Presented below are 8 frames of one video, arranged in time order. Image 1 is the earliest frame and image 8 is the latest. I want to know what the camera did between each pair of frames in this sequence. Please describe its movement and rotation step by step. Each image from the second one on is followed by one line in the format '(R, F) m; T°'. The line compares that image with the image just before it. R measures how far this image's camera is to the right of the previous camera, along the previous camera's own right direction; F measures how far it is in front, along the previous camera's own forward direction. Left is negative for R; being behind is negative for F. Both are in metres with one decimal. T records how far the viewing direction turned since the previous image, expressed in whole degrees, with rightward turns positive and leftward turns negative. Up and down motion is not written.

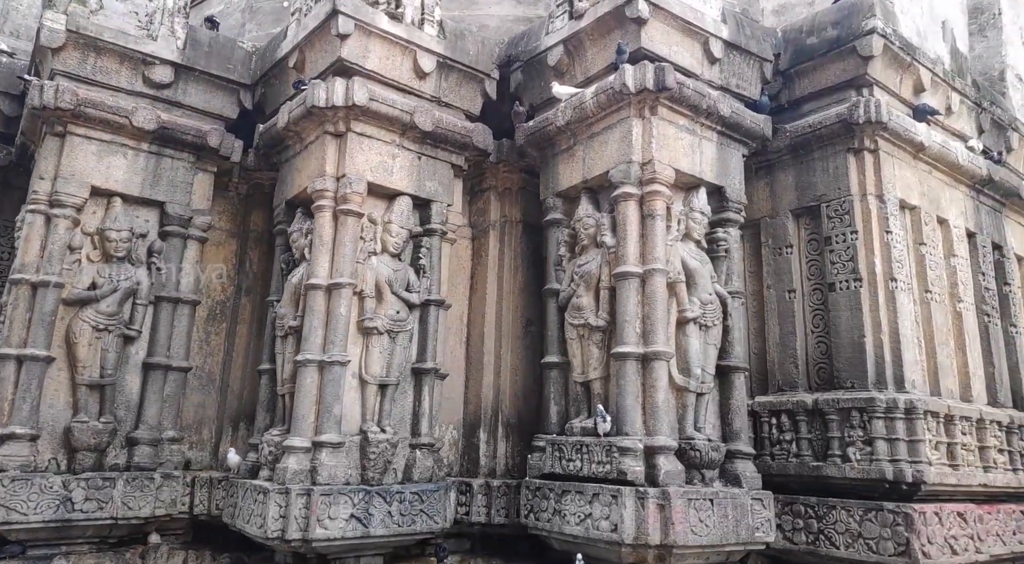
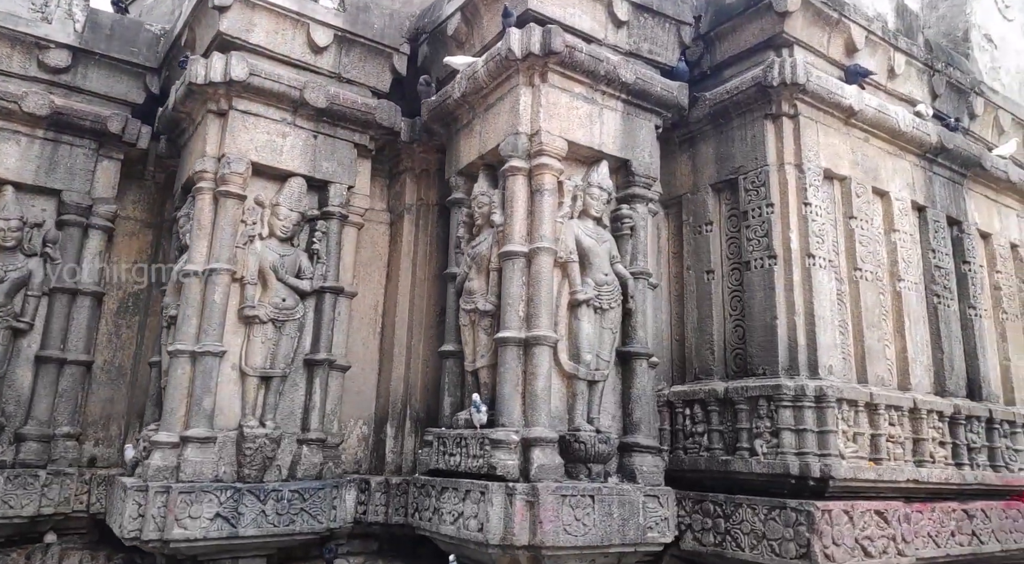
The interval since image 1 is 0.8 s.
(+1.1, +0.5) m; -3°
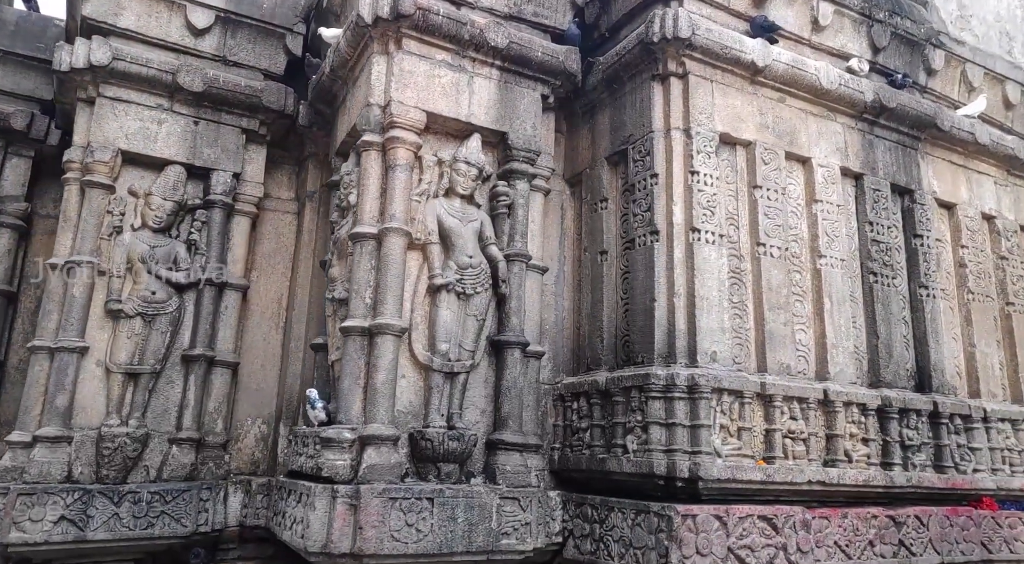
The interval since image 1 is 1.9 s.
(+1.4, +0.6) m; -6°
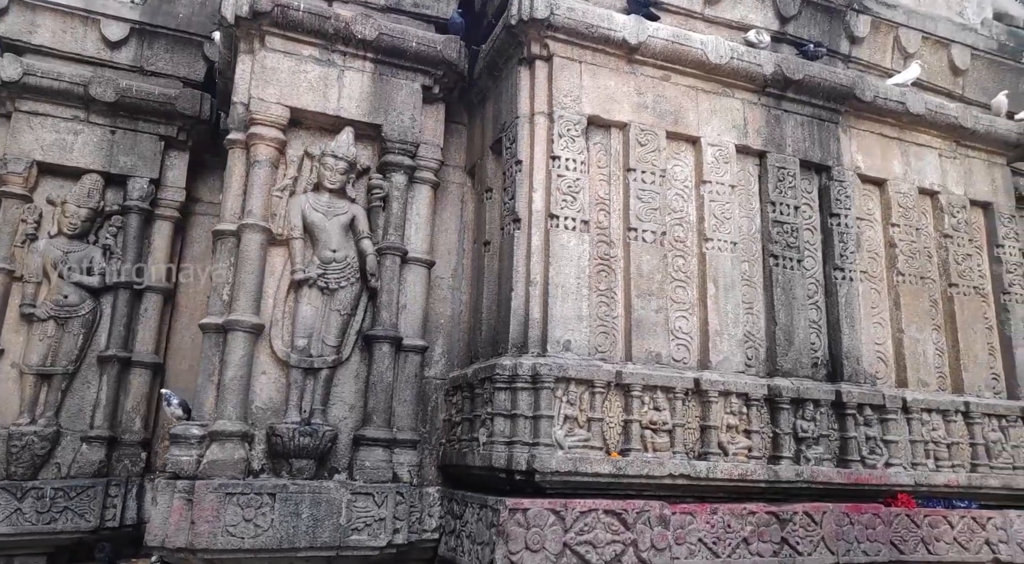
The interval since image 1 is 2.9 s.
(+1.4, +0.2) m; -7°
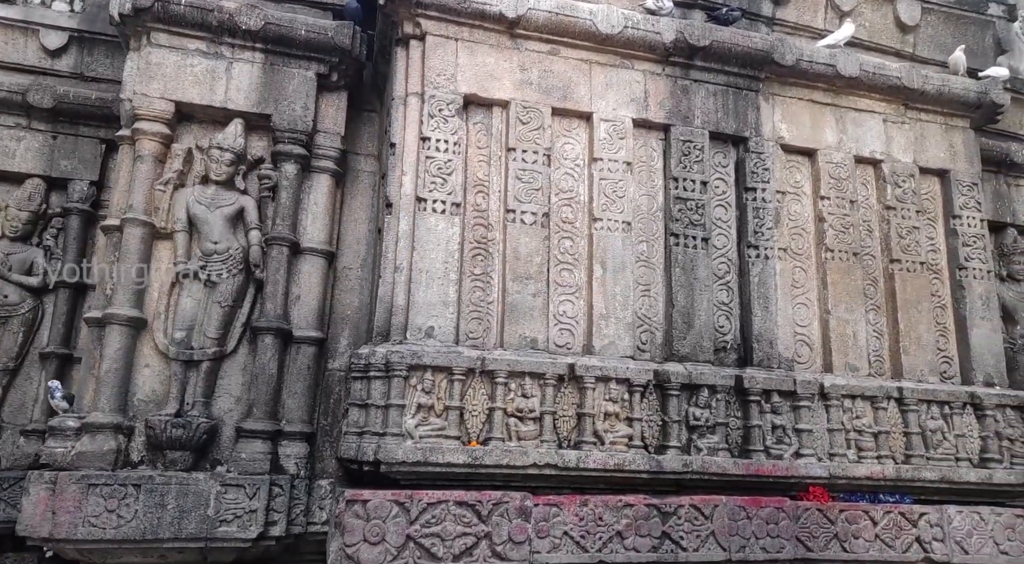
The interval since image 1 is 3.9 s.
(+1.3, +0.2) m; -7°
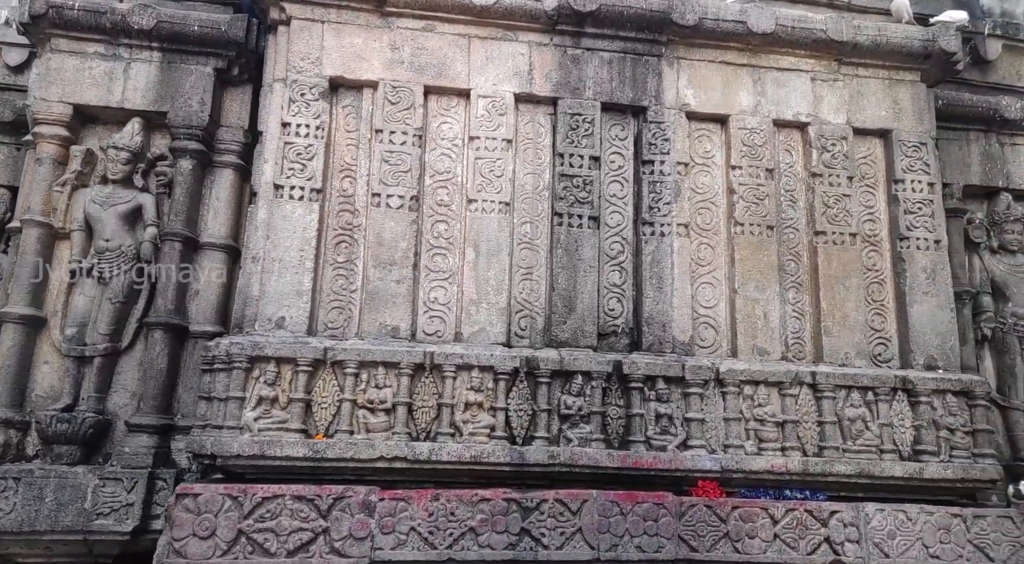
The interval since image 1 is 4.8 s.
(+1.4, +0.3) m; -8°
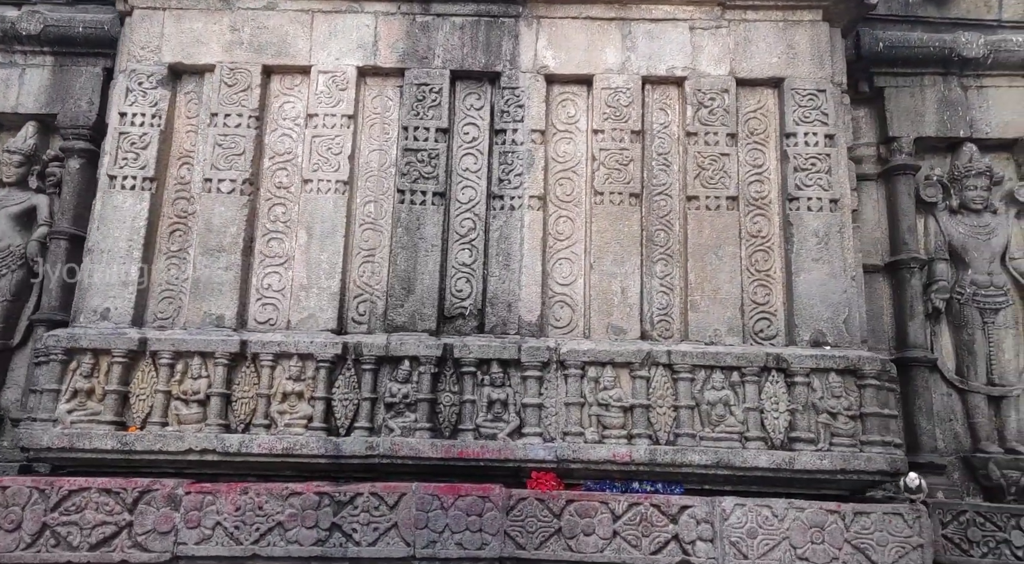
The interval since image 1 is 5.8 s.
(+1.6, +0.4) m; -9°
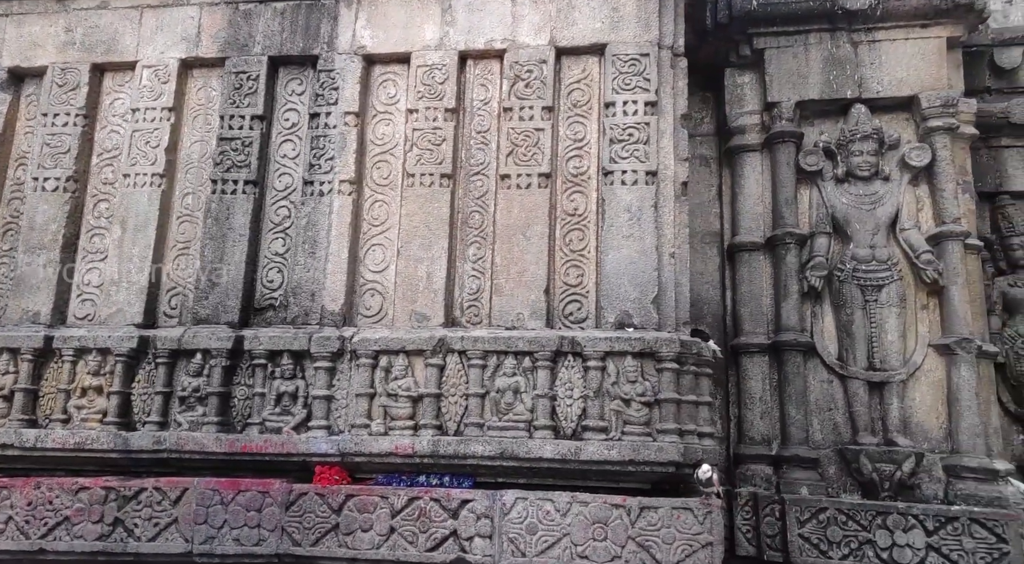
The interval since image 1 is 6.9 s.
(+1.5, +0.3) m; -7°
